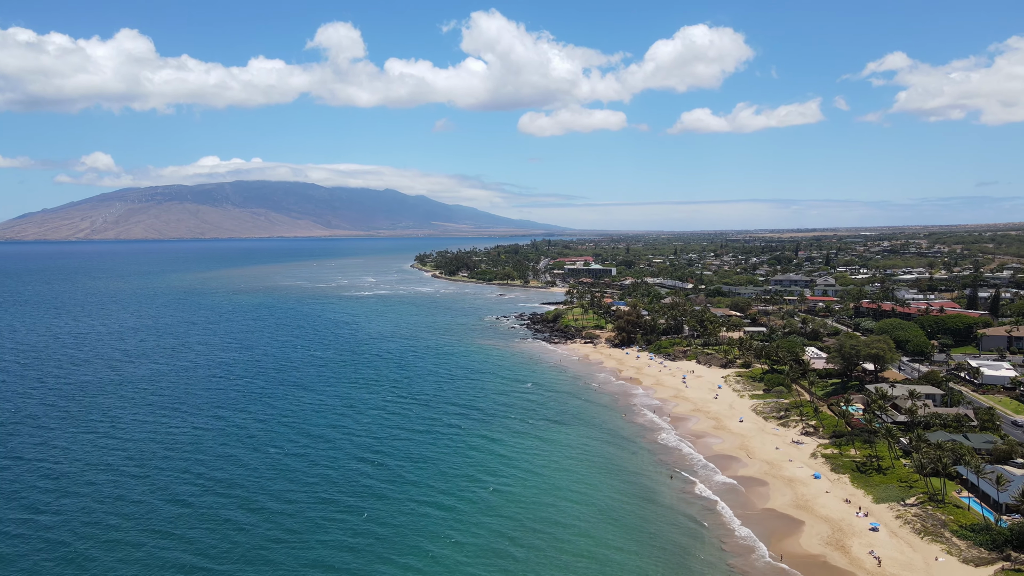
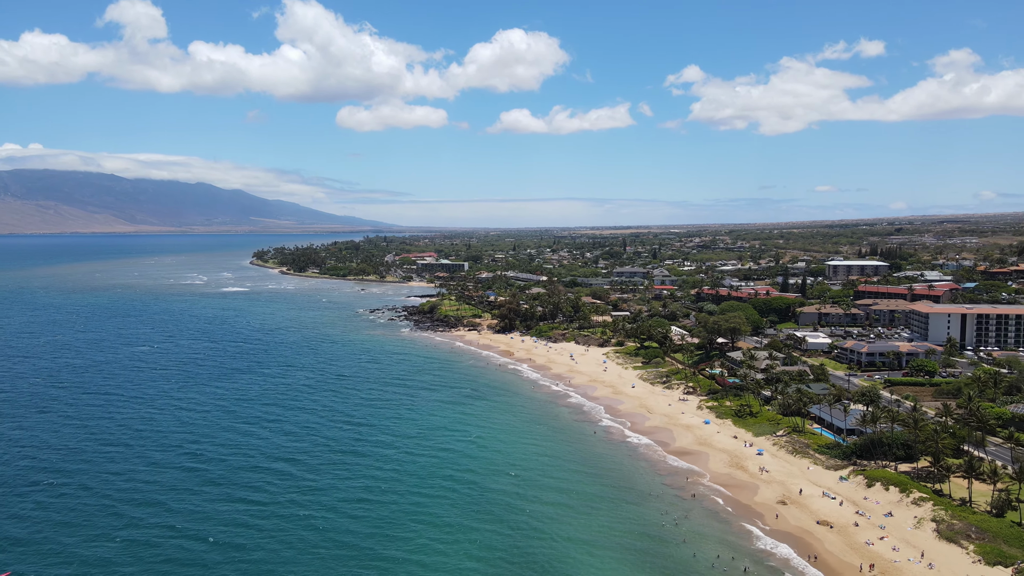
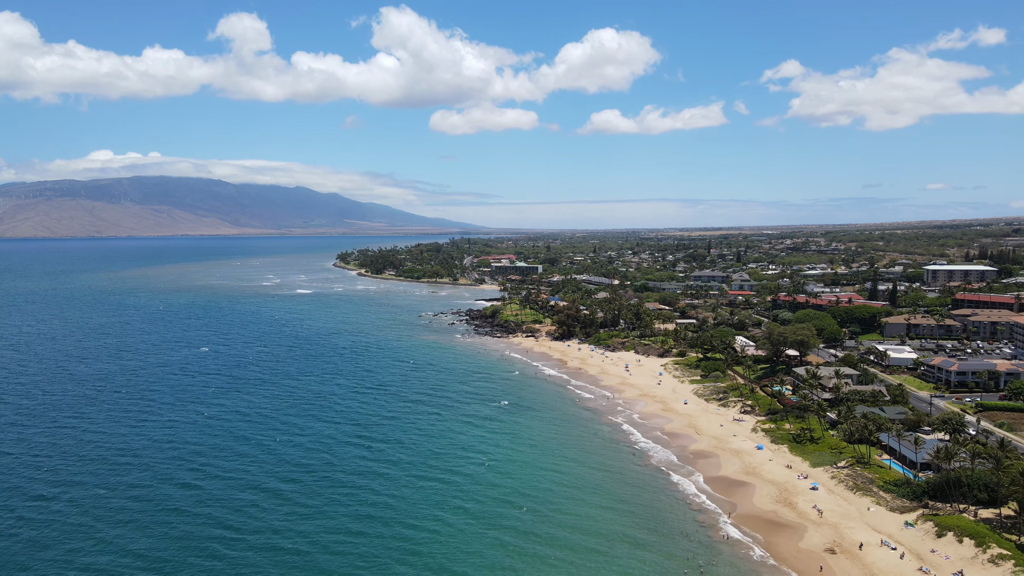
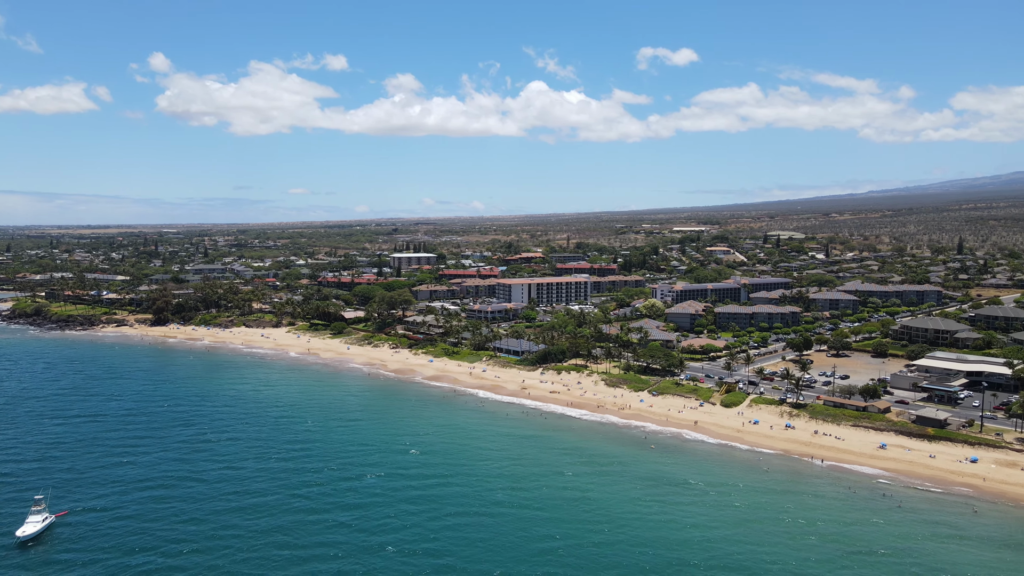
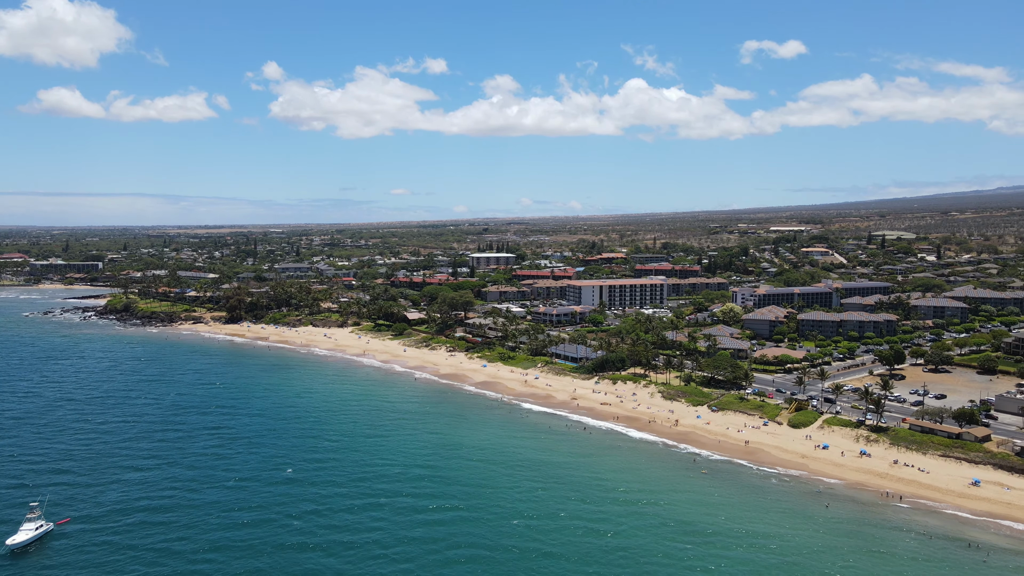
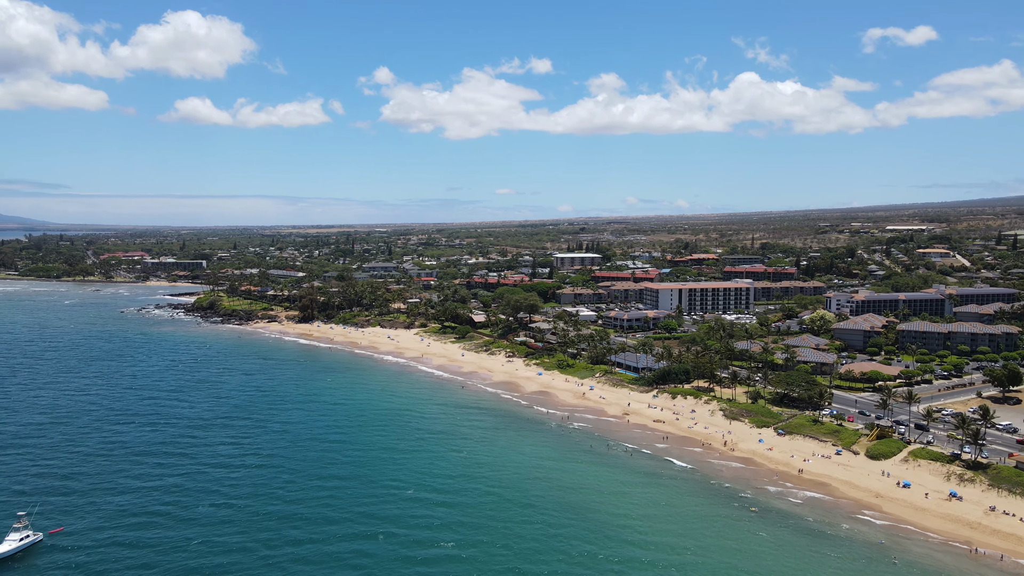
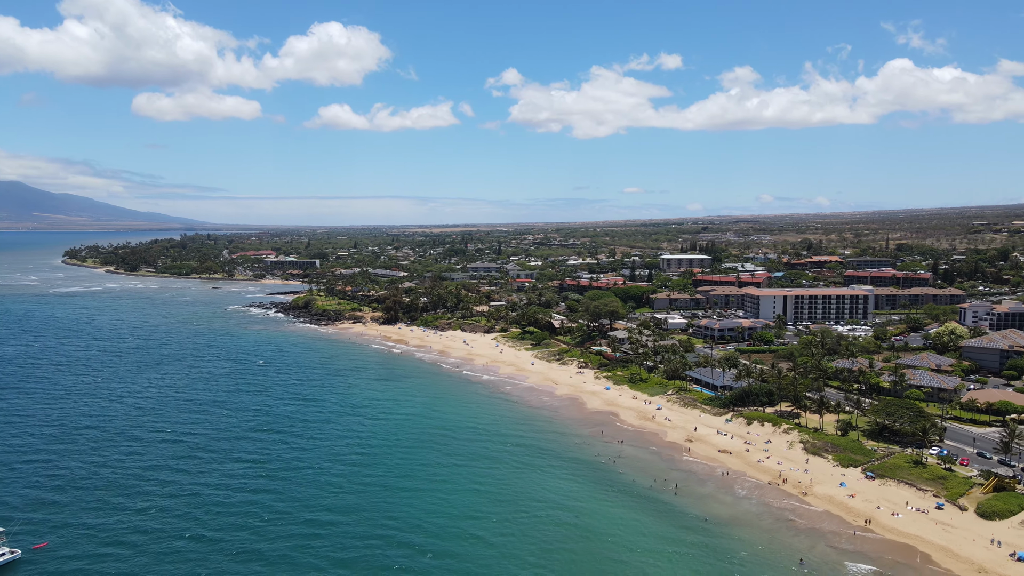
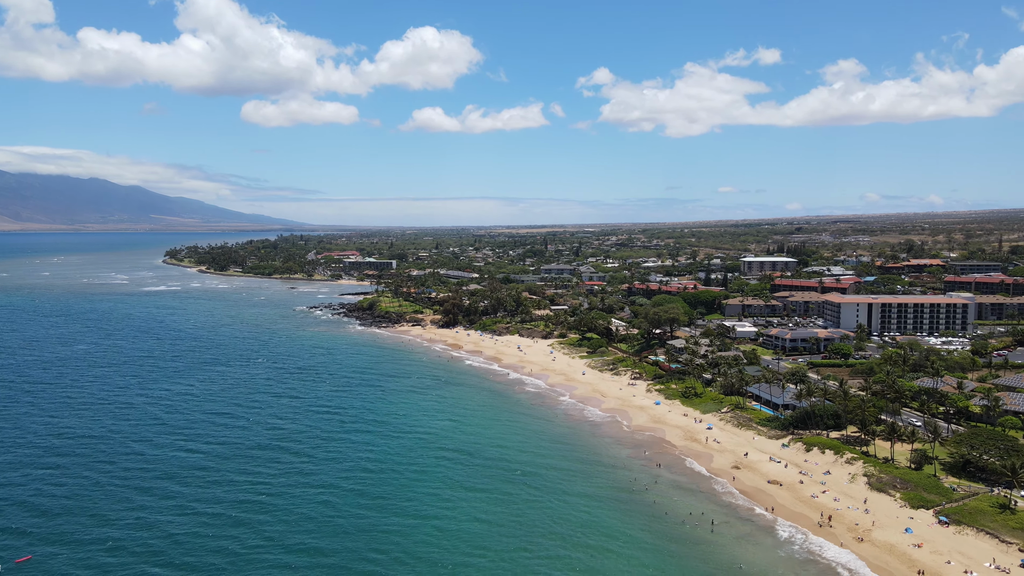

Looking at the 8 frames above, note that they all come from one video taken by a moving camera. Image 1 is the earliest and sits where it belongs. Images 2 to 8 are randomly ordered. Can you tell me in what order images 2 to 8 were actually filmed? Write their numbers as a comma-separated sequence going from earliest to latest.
3, 2, 8, 7, 6, 5, 4
